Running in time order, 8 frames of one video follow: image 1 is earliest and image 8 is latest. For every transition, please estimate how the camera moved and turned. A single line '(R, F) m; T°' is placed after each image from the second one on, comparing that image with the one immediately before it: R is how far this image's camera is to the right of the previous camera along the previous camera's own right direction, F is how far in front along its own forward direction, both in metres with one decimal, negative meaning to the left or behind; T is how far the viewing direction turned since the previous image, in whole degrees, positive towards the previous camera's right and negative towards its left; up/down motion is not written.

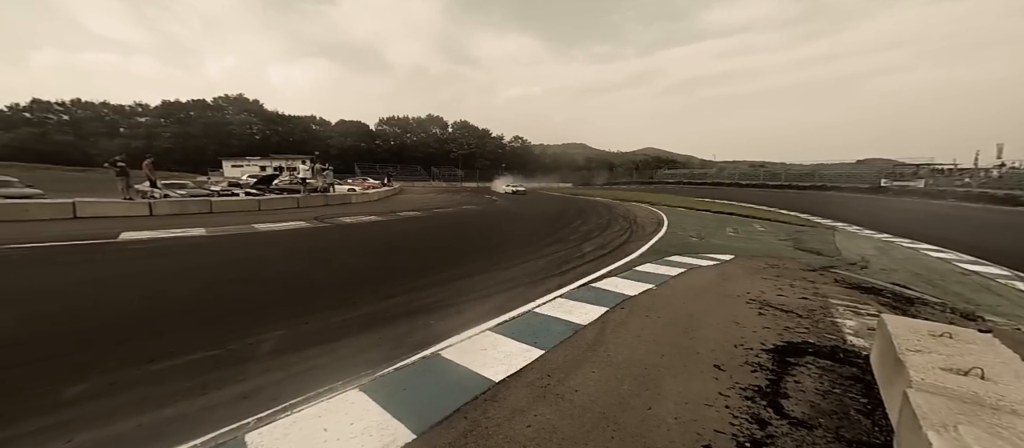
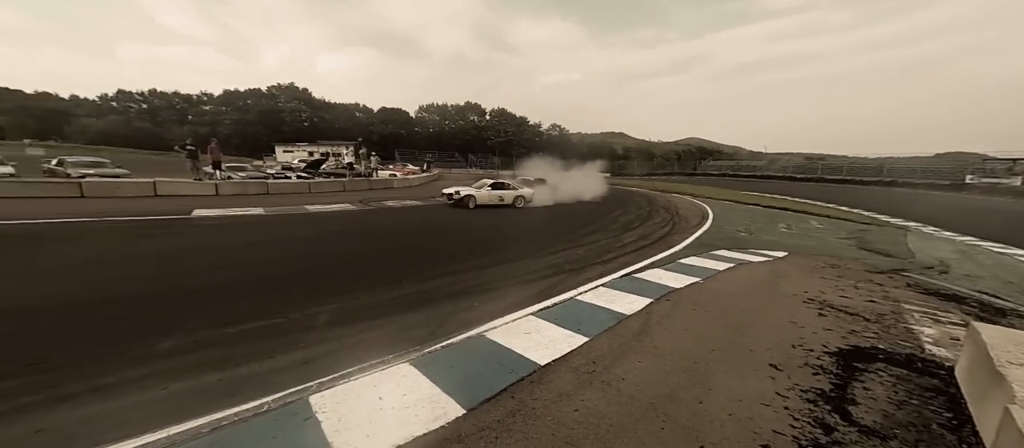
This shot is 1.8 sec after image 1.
(-0.1, 0.0) m; -5°
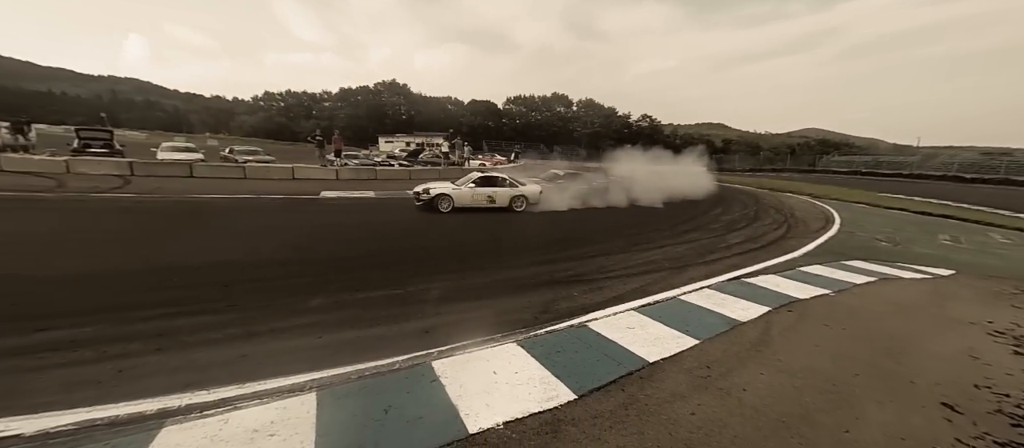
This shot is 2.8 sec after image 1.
(-0.3, 0.0) m; -13°
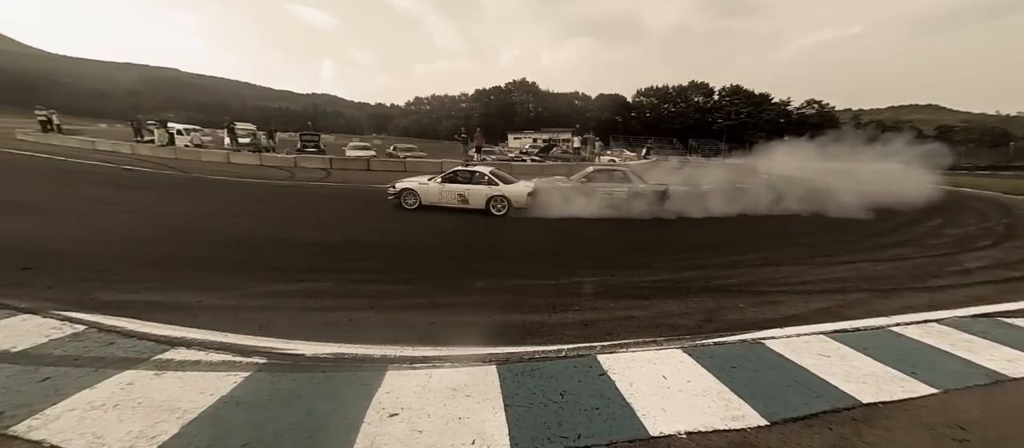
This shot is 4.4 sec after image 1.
(-0.4, -0.1) m; -18°
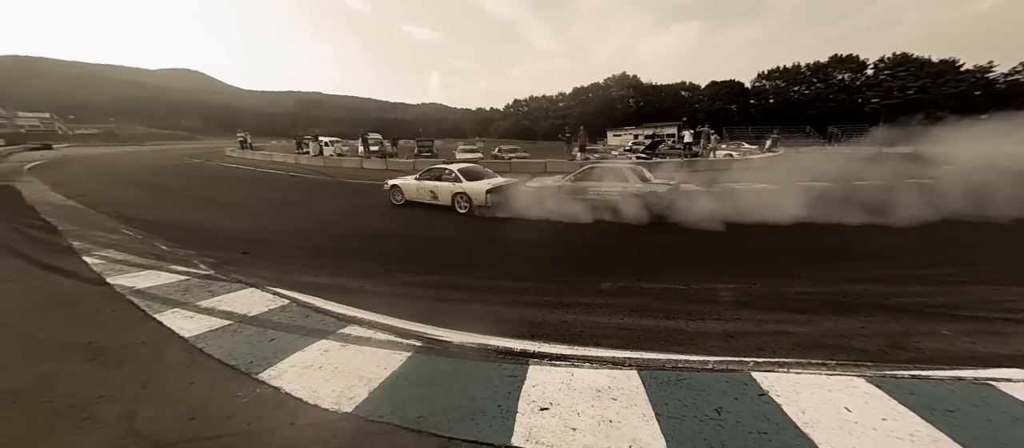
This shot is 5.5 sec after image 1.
(-0.3, 0.0) m; -15°
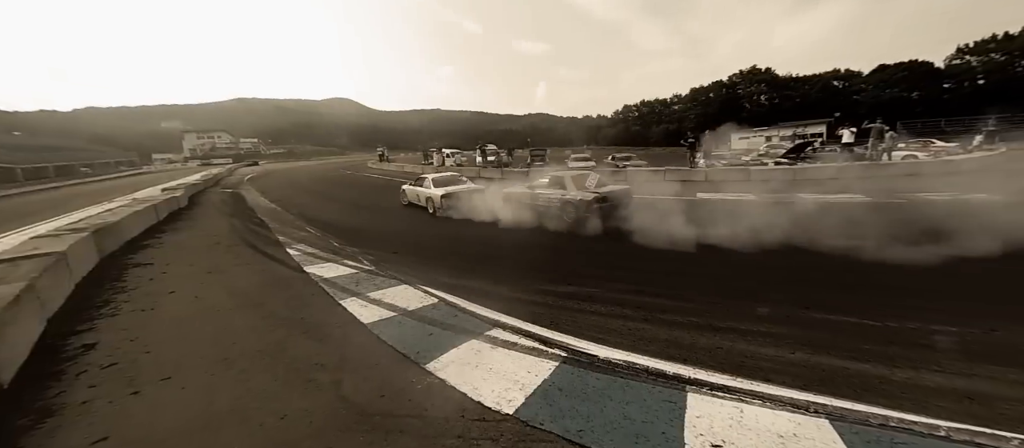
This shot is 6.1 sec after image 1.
(-0.4, 0.0) m; -16°
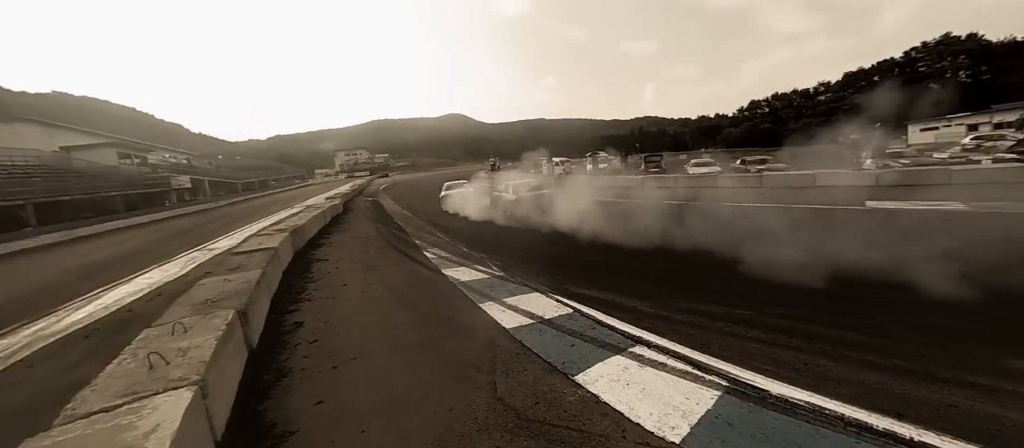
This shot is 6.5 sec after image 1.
(-0.4, -0.1) m; -16°
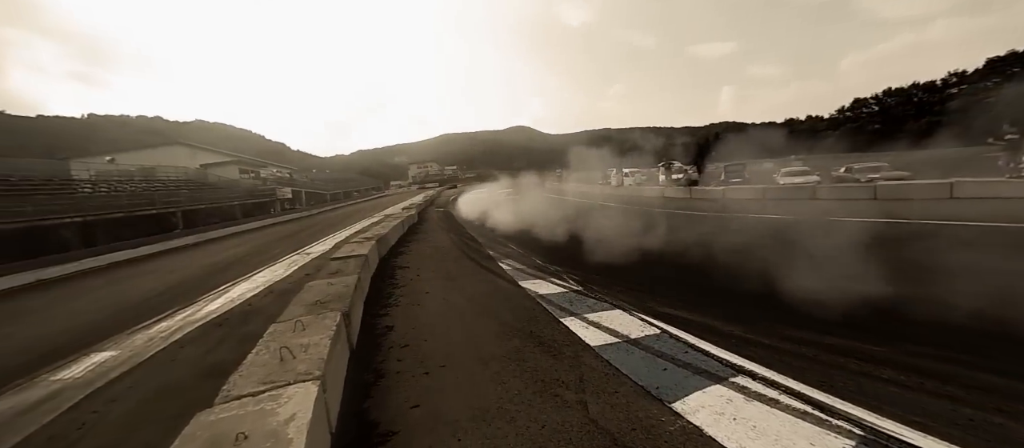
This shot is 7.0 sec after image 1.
(-0.3, 0.0) m; -10°
